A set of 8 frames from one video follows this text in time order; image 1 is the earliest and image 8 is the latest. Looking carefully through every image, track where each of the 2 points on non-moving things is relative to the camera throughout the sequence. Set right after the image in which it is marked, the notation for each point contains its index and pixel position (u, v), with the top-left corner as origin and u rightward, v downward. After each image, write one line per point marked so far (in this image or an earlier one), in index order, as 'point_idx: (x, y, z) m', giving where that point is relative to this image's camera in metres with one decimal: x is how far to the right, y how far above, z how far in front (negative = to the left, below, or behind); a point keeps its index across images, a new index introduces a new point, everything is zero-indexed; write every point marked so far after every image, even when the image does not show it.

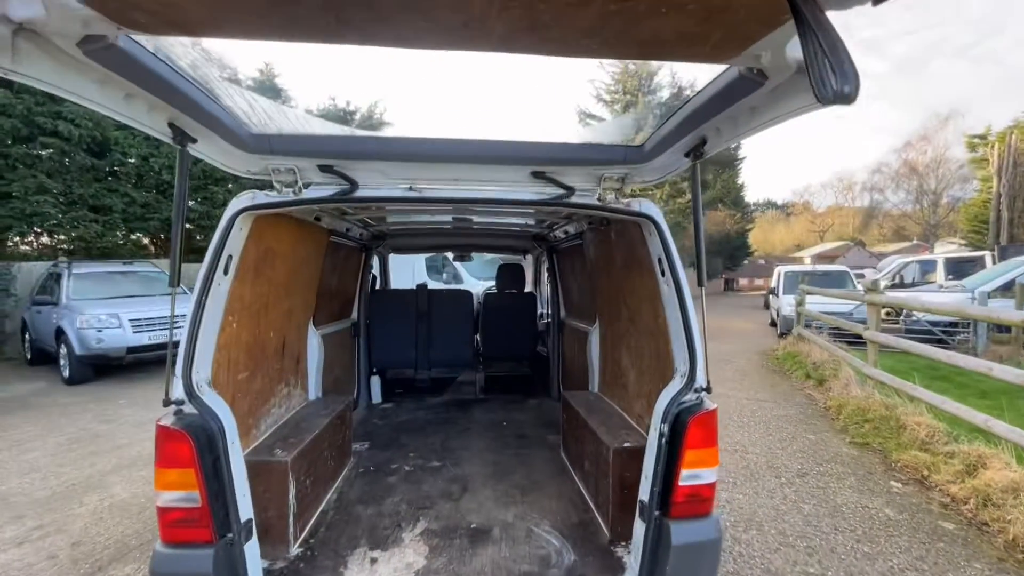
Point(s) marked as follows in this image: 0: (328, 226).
0: (-1.3, +0.4, +3.2) m
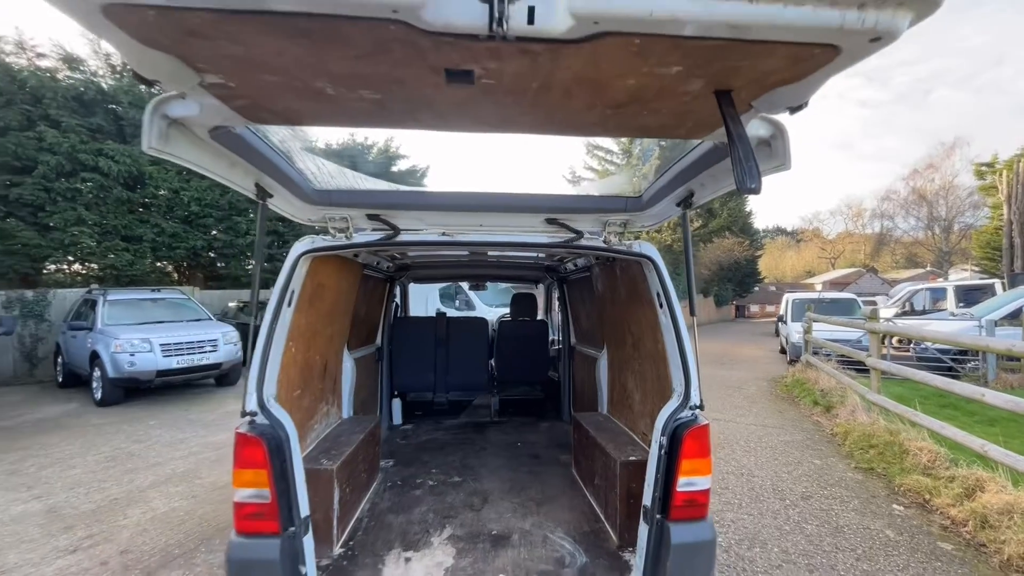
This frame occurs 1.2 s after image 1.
0: (-1.2, +0.2, +3.6) m
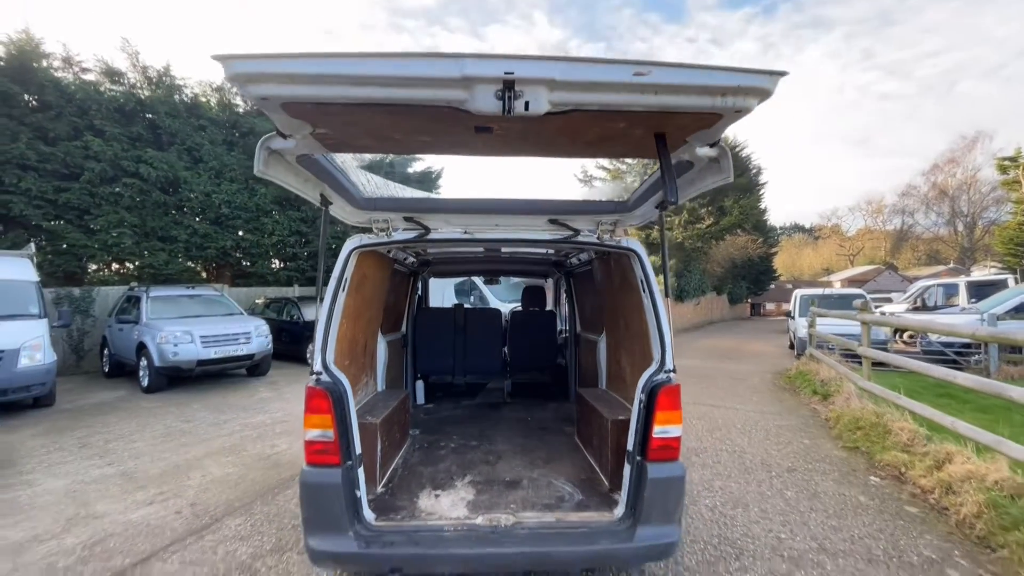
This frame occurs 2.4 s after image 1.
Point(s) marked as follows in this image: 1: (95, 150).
0: (-1.1, +0.3, +4.1) m
1: (-12.1, +4.0, +12.7) m
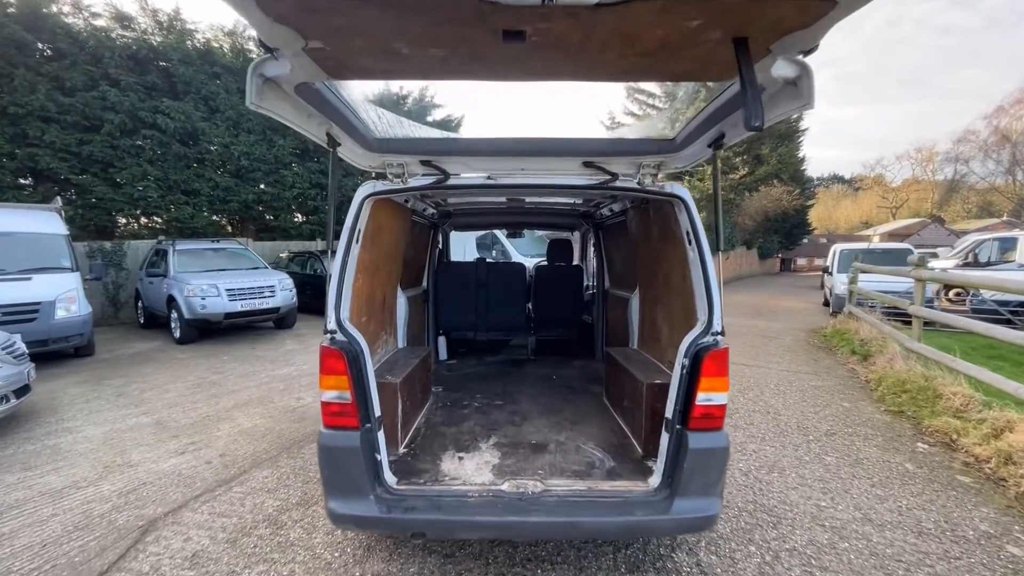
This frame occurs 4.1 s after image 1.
0: (-0.9, +0.7, +3.9) m
1: (-11.4, +5.3, +12.5) m
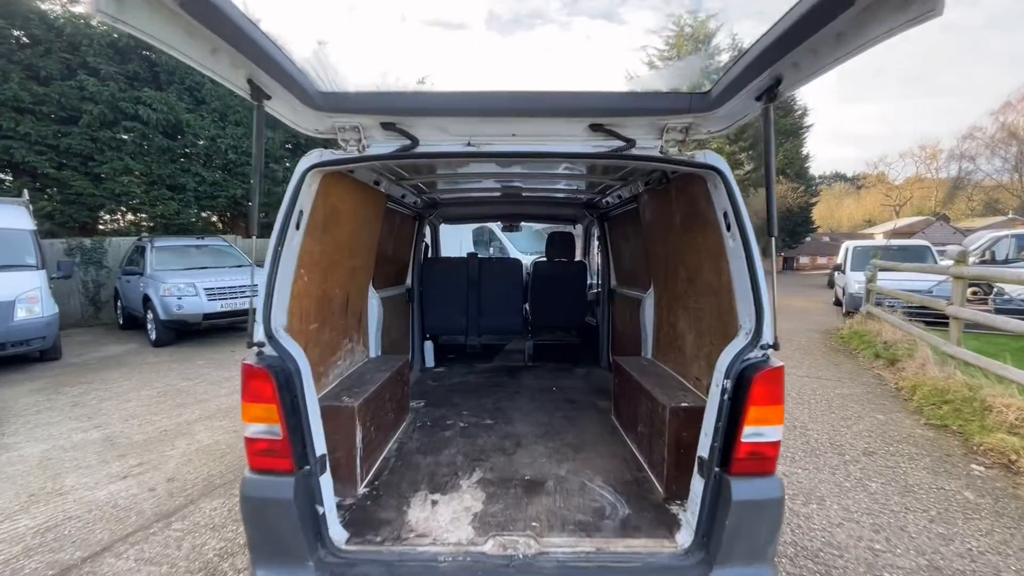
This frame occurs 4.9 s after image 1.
0: (-0.9, +0.7, +3.3) m
1: (-11.4, +5.4, +11.9) m
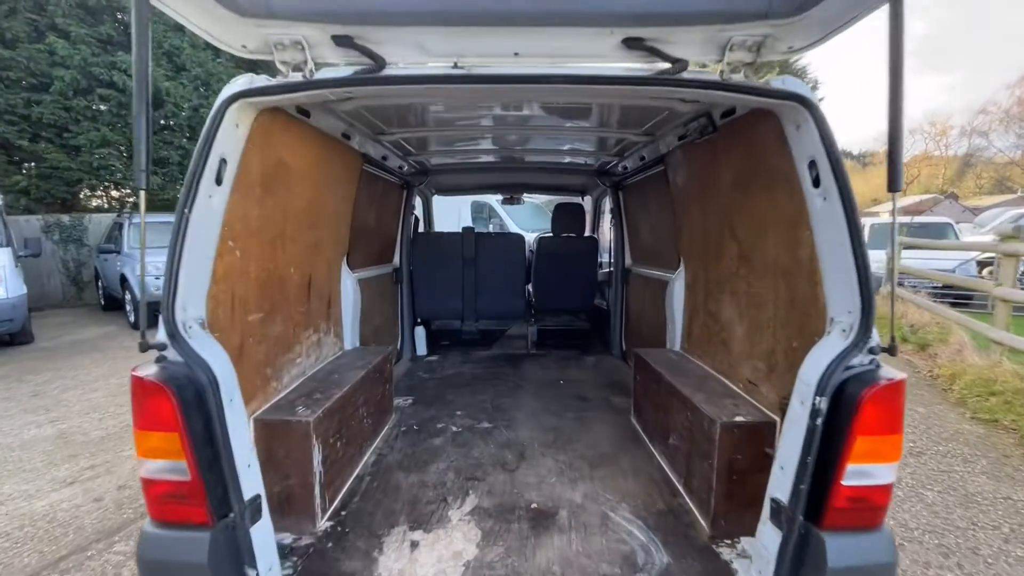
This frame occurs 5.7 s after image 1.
0: (-0.9, +0.8, +2.7) m
1: (-11.4, +5.9, +11.1) m
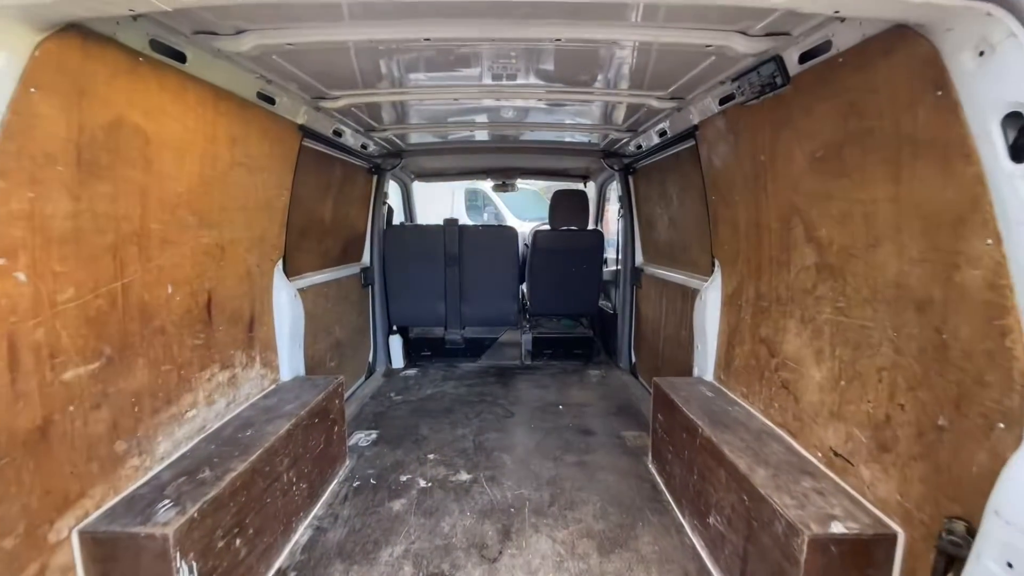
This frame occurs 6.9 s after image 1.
0: (-1.0, +0.8, +2.0) m
1: (-11.5, +6.1, +10.3) m
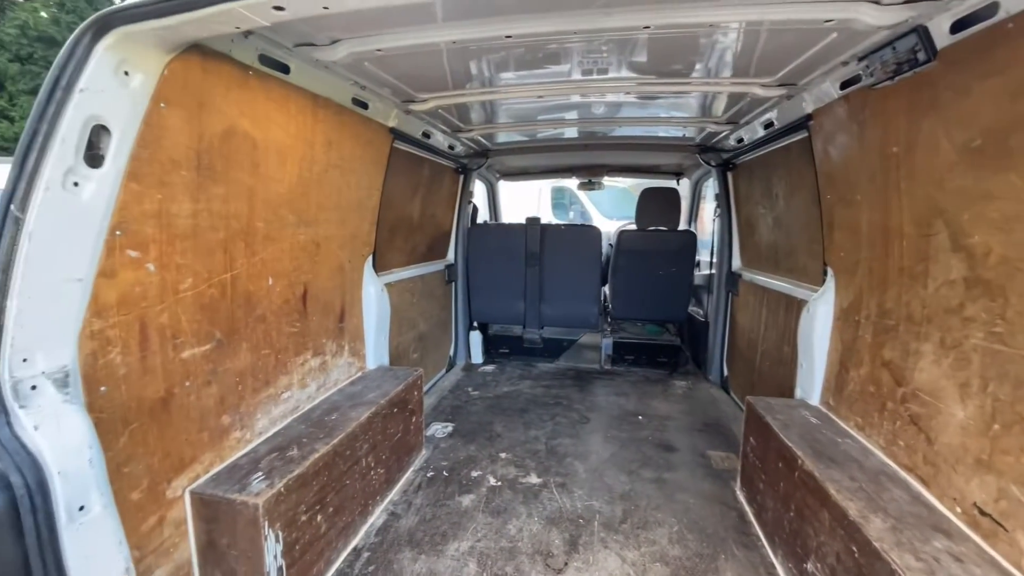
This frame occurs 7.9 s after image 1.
0: (-0.6, +0.8, +2.1) m
1: (-9.1, +6.5, +12.2) m
